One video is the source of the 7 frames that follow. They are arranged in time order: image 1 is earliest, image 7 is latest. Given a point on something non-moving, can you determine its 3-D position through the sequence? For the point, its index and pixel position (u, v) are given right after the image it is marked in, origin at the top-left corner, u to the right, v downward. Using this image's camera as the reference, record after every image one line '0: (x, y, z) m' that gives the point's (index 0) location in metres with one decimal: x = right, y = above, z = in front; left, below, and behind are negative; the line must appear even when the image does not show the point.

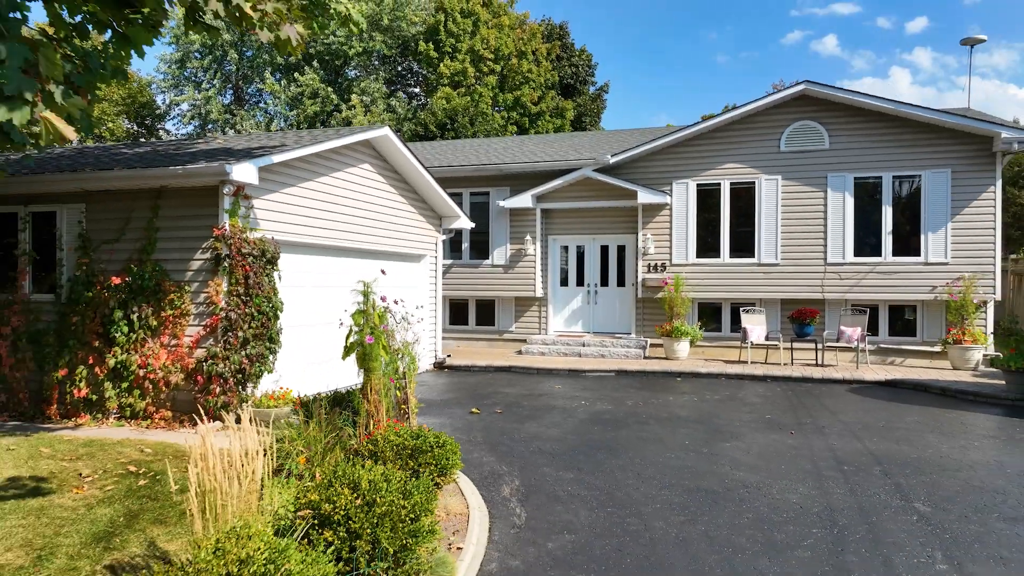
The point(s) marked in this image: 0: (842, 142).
0: (+6.3, +2.8, +11.4) m
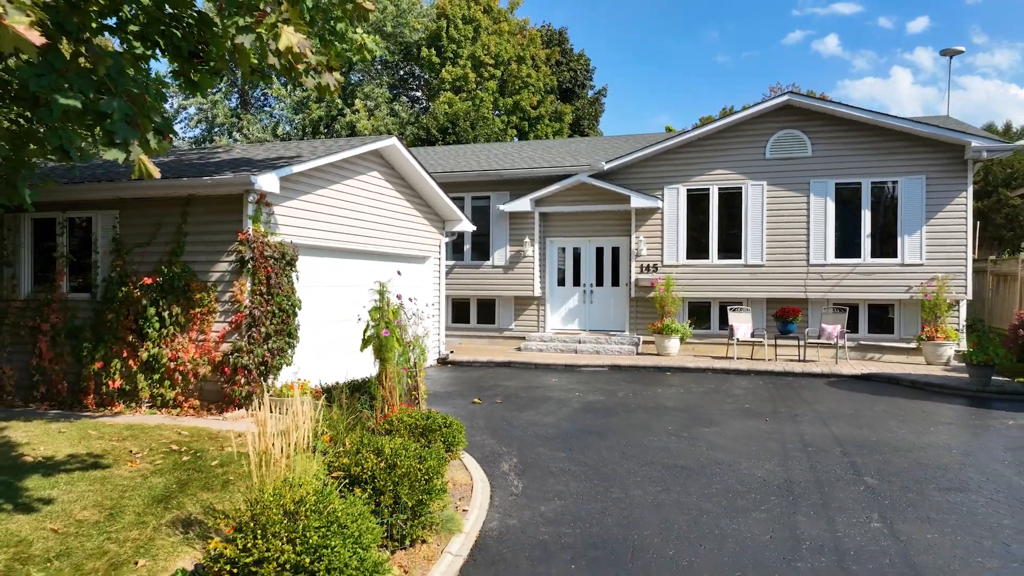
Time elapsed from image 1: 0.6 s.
0: (+6.3, +2.8, +12.1) m
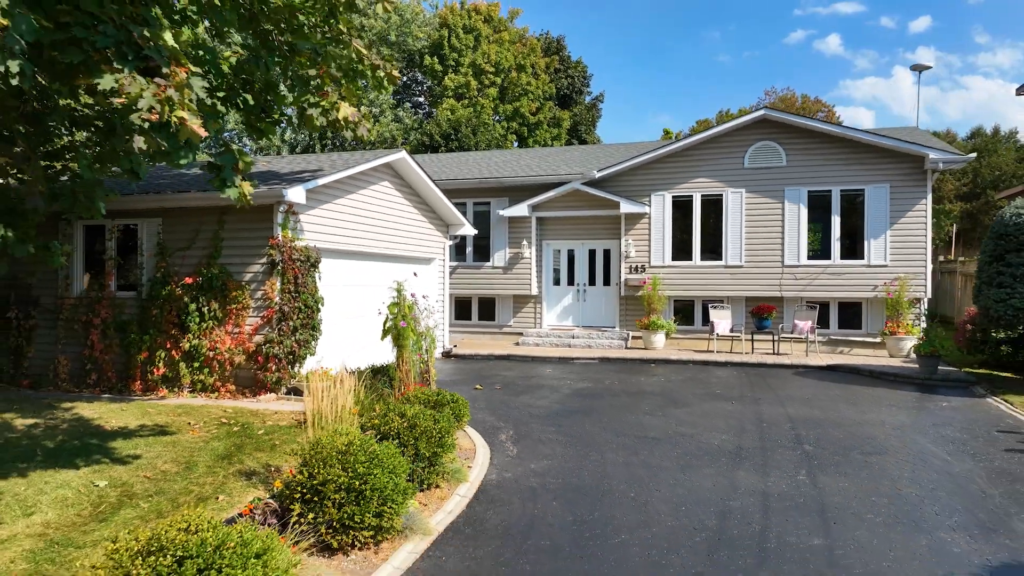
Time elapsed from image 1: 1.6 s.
0: (+6.2, +2.8, +13.1) m
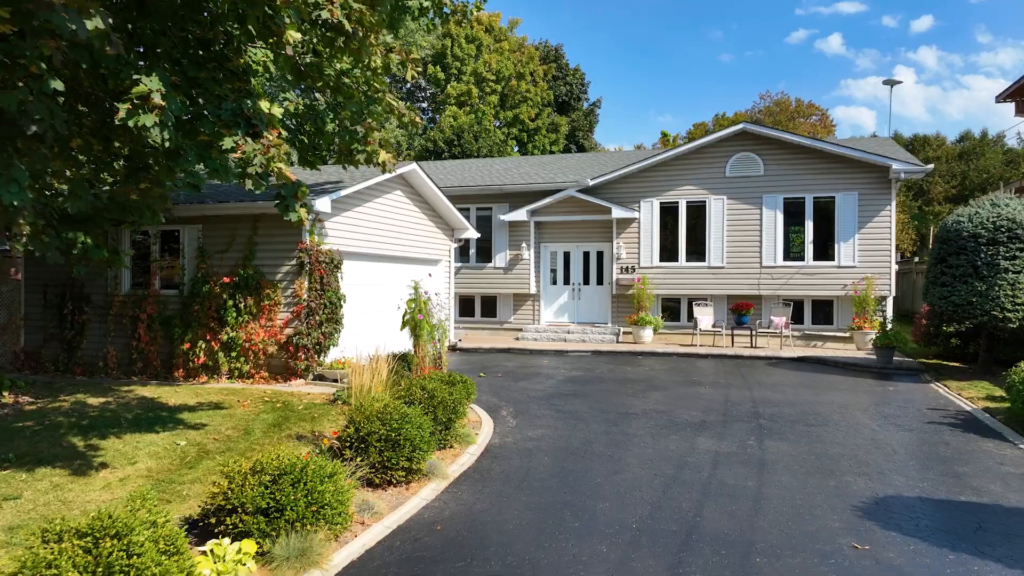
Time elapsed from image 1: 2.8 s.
0: (+6.2, +2.8, +14.3) m
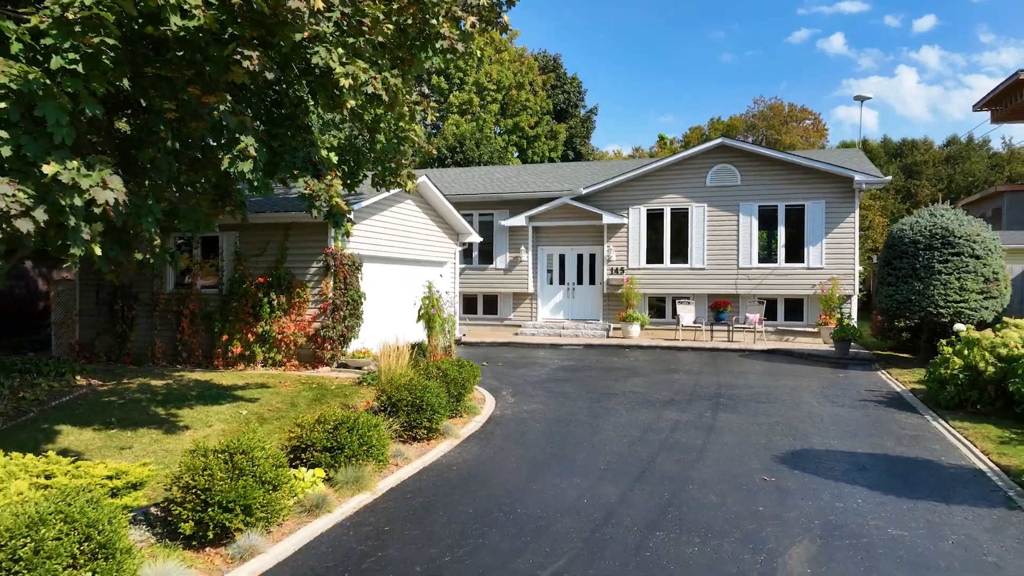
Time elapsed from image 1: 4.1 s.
0: (+6.2, +2.8, +15.8) m
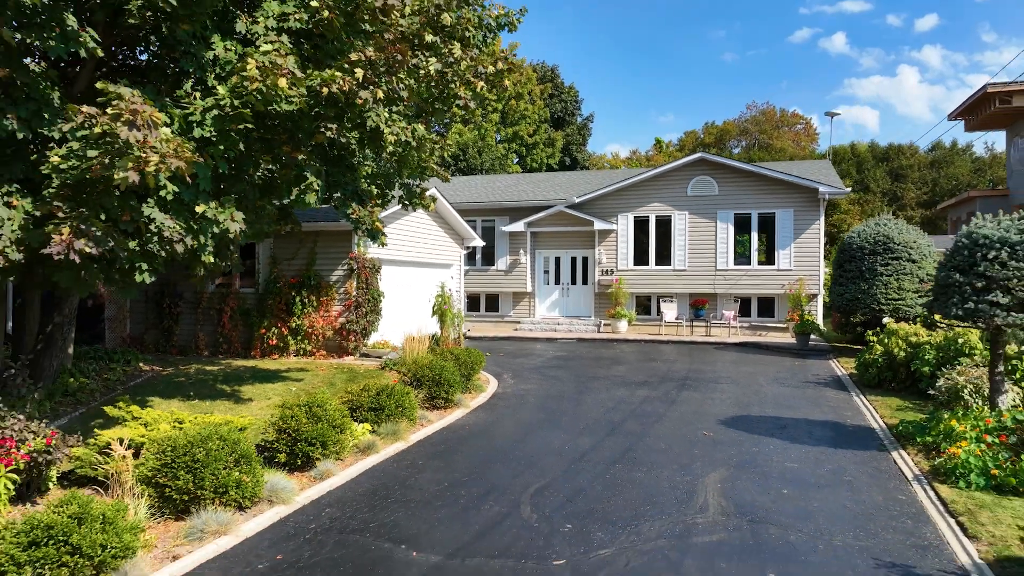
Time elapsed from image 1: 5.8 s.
0: (+6.2, +2.8, +17.5) m
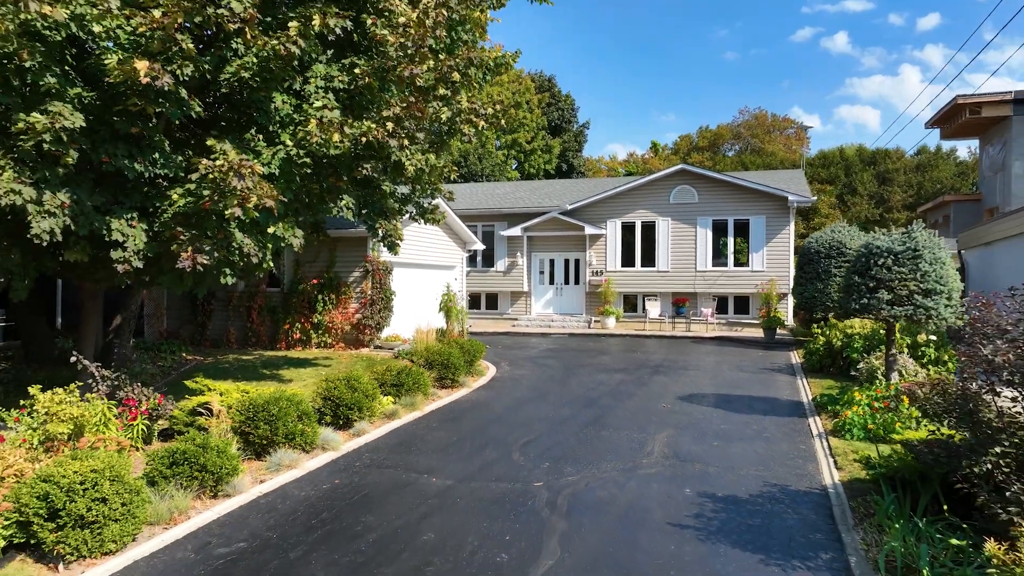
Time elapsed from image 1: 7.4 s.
0: (+6.2, +2.8, +19.1) m
